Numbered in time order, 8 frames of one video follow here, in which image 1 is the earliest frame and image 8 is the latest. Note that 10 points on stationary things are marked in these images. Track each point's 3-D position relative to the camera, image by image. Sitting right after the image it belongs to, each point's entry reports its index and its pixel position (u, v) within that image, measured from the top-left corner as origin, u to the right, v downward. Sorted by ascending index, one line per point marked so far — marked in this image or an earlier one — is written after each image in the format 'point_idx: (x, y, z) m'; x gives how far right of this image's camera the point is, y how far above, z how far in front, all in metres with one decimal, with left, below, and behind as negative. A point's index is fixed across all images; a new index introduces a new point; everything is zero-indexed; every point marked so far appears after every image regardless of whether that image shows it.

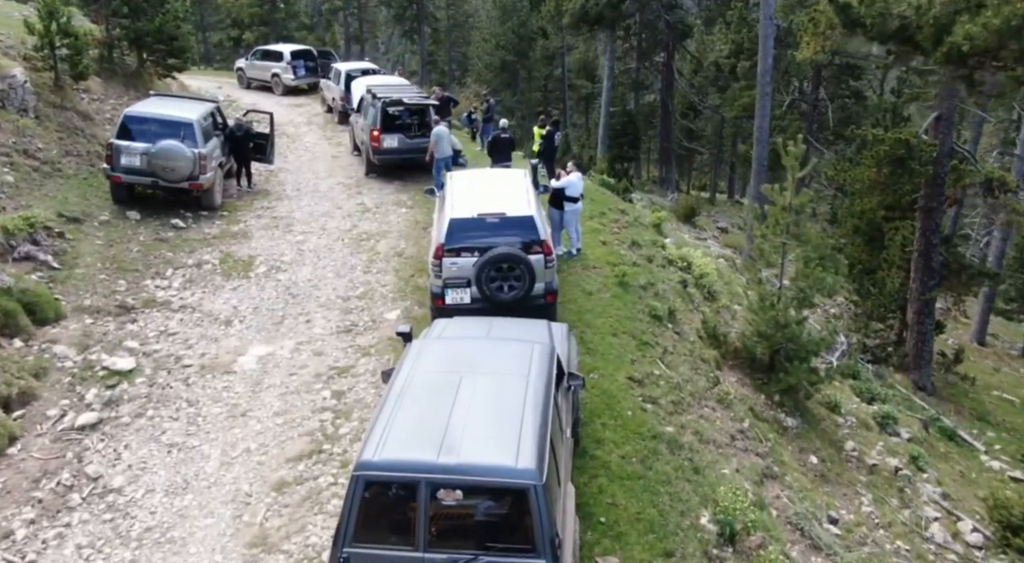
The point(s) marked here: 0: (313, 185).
0: (-4.6, +2.2, +18.5) m
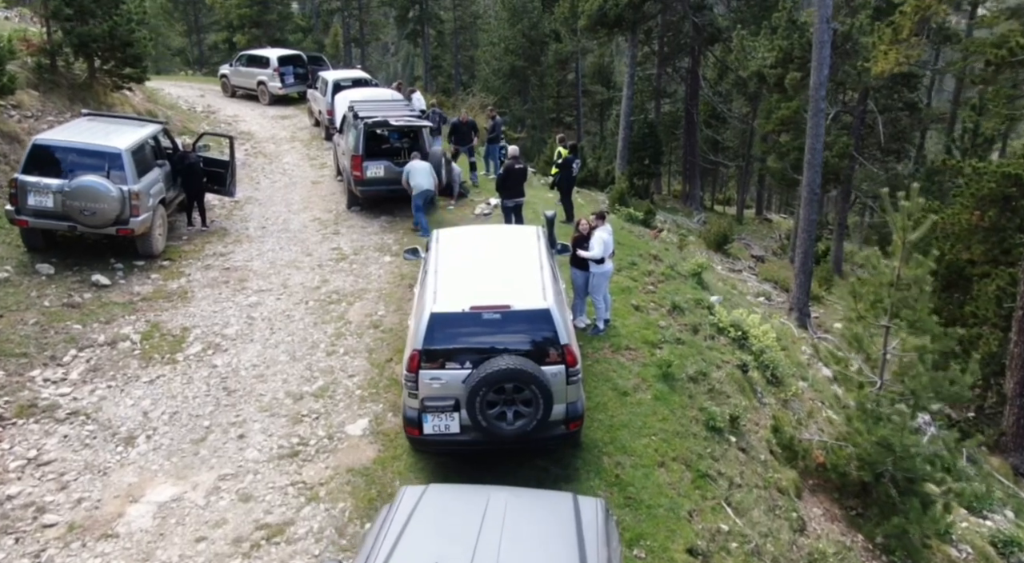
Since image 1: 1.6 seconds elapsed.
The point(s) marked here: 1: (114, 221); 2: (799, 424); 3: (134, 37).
0: (-4.5, +1.2, +15.4) m
1: (-6.1, +0.9, +12.1) m
2: (+3.5, -1.7, +9.6) m
3: (-9.1, +5.9, +19.3) m
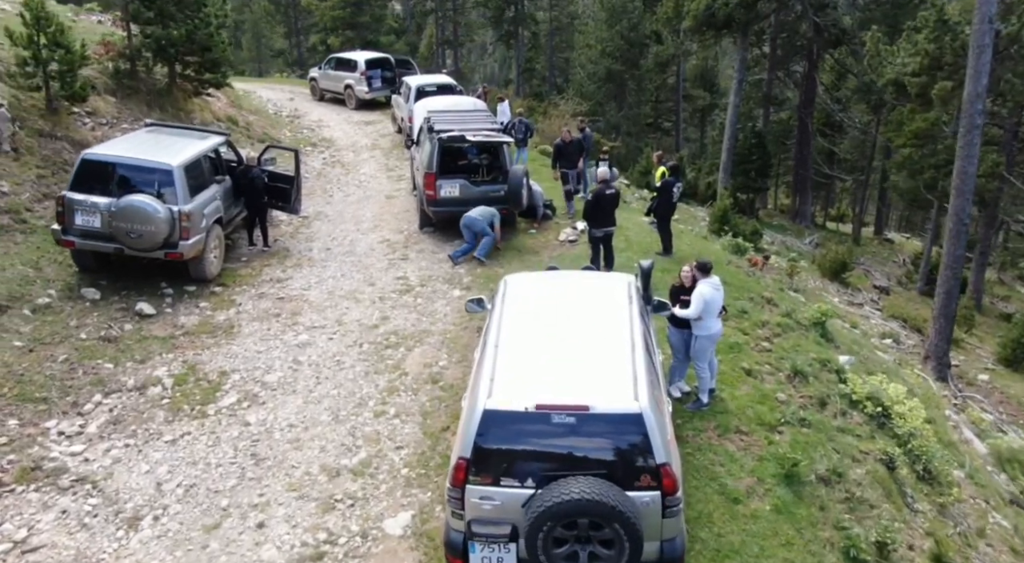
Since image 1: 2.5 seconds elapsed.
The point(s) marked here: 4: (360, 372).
0: (-2.9, +0.7, +14.1) m
1: (-4.9, +0.5, +11.1) m
2: (+4.2, -2.4, +7.4) m
3: (-6.9, +5.6, +18.5) m
4: (-1.8, -1.1, +9.5) m
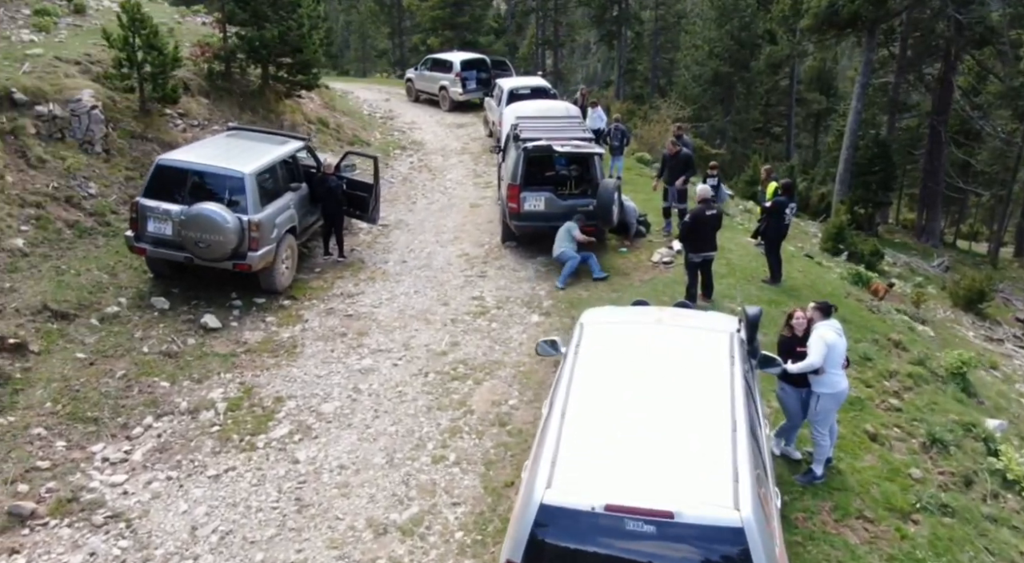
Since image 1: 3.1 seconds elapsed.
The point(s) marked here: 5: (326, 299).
0: (-1.4, +0.5, +13.4) m
1: (-3.8, +0.4, +10.5) m
2: (+4.7, -2.9, +5.8) m
3: (-4.7, +5.5, +18.2) m
4: (-1.0, -1.4, +8.7) m
5: (-2.7, -0.3, +11.5) m
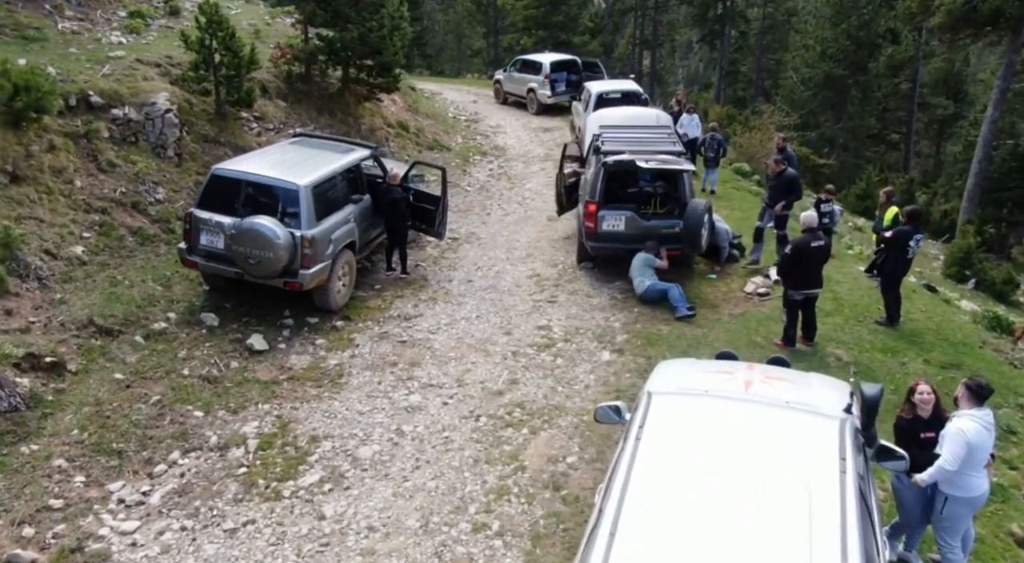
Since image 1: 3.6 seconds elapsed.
0: (-0.2, +0.1, +12.3) m
1: (-2.9, +0.1, +9.8) m
2: (+4.8, -3.4, +4.1) m
3: (-2.8, +5.3, +17.5) m
4: (-0.4, -1.7, +7.6) m
5: (-1.8, -0.5, +10.7) m
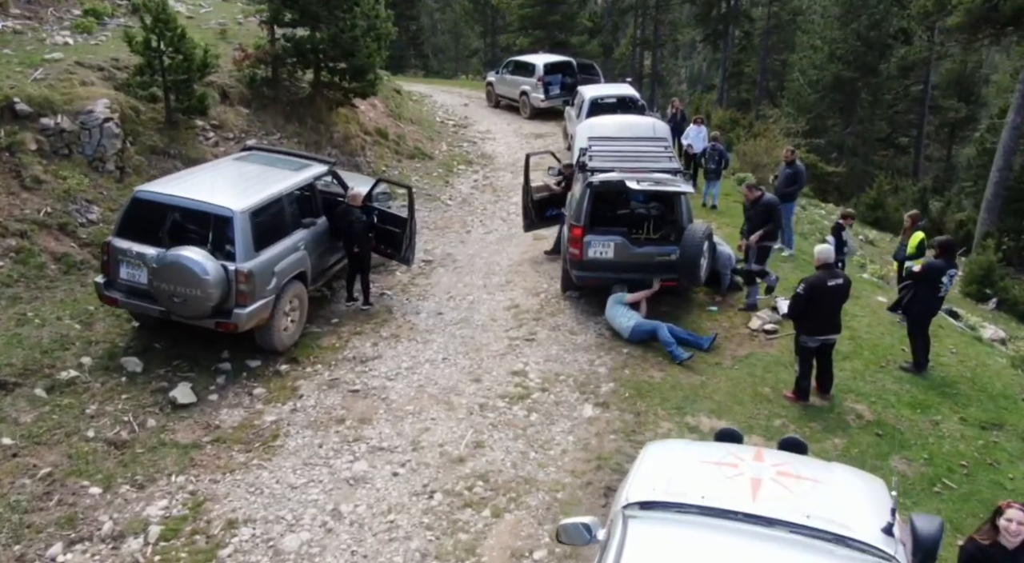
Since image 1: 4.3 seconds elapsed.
0: (-0.6, -0.3, +11.0) m
1: (-3.2, -0.3, +8.5) m
2: (+4.5, -3.9, +2.8) m
3: (-3.1, +4.8, +16.1) m
4: (-0.8, -2.1, +6.3) m
5: (-2.1, -1.0, +9.3) m
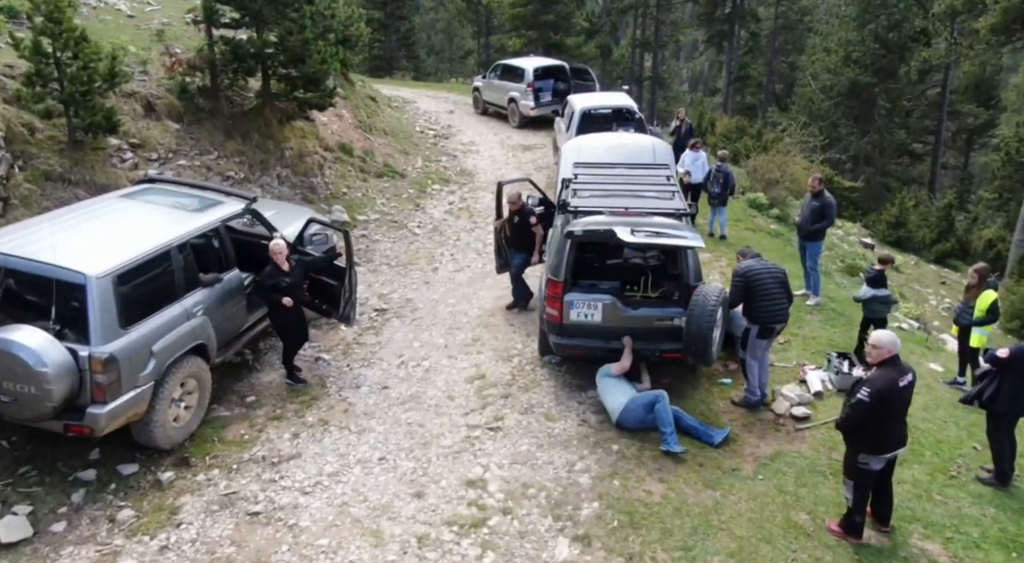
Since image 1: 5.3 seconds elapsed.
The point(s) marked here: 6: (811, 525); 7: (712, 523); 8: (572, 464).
0: (-1.0, -1.0, +8.8) m
1: (-3.6, -1.0, +6.3) m
2: (+4.1, -4.6, +0.6) m
3: (-3.5, +4.1, +14.0) m
4: (-1.2, -2.9, +4.1) m
5: (-2.5, -1.7, +7.1) m
6: (+2.4, -1.9, +6.3) m
7: (+1.6, -1.9, +6.3) m
8: (+0.6, -1.7, +7.2) m
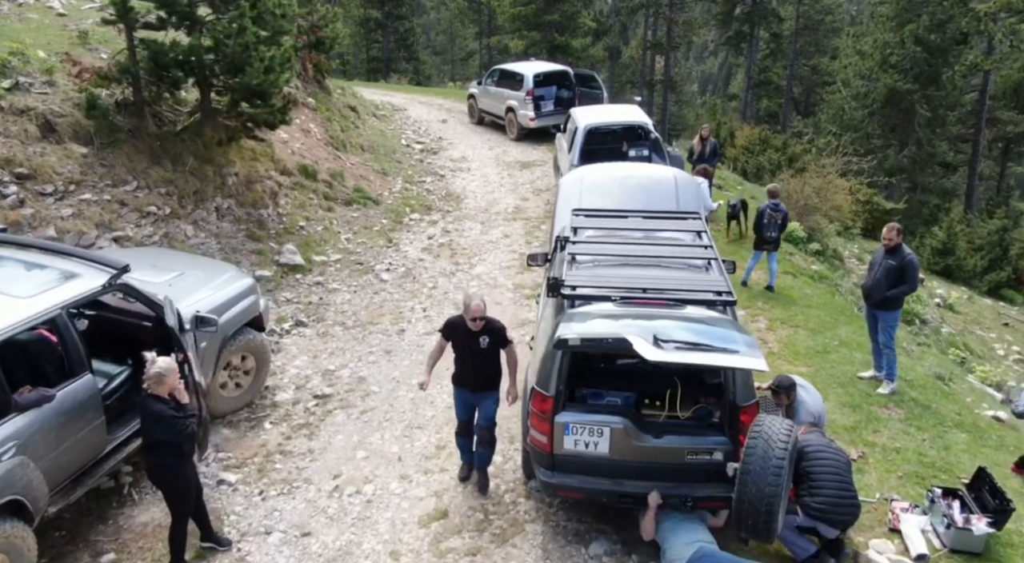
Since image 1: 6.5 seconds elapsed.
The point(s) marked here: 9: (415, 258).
0: (-1.2, -1.8, +6.3) m
1: (-3.9, -1.8, +3.8) m
2: (+3.7, -5.4, -2.0) m
3: (-3.6, +3.3, +11.5) m
4: (-1.4, -3.7, +1.6) m
5: (-2.7, -2.5, +4.7) m
6: (+2.1, -2.8, +3.8) m
7: (+1.4, -2.7, +3.8) m
8: (+0.3, -2.5, +4.7) m
9: (-1.5, +0.4, +12.2) m
